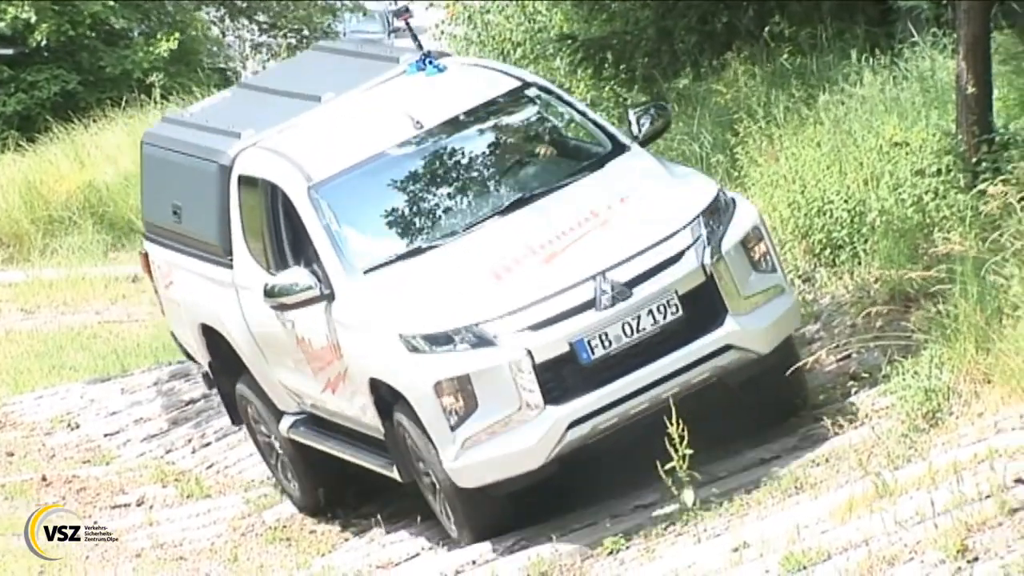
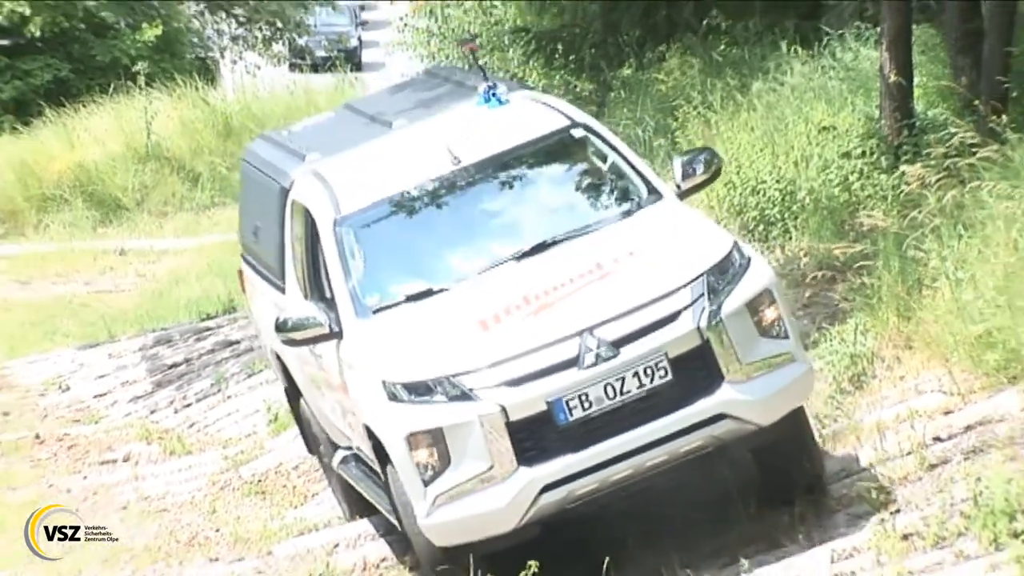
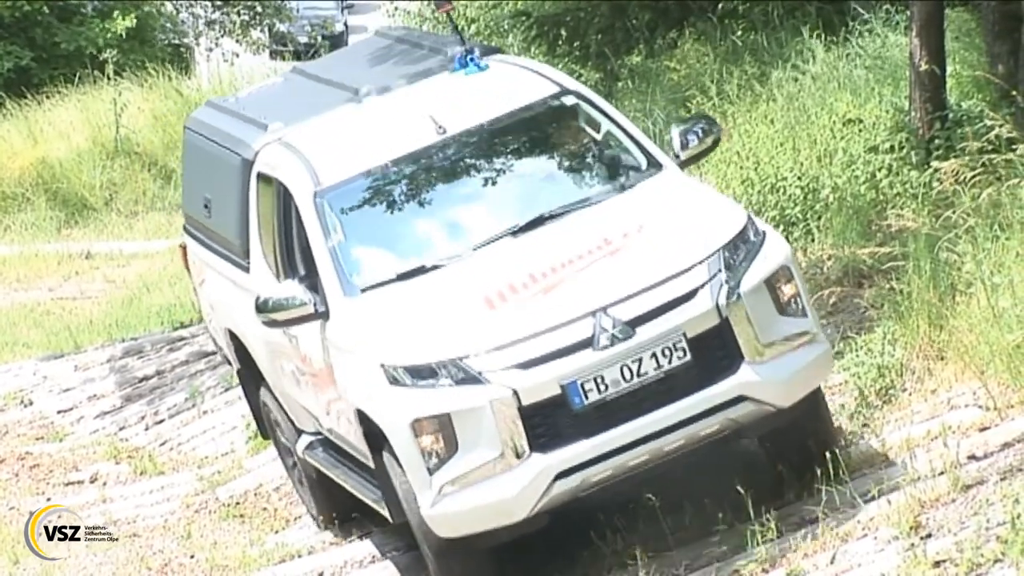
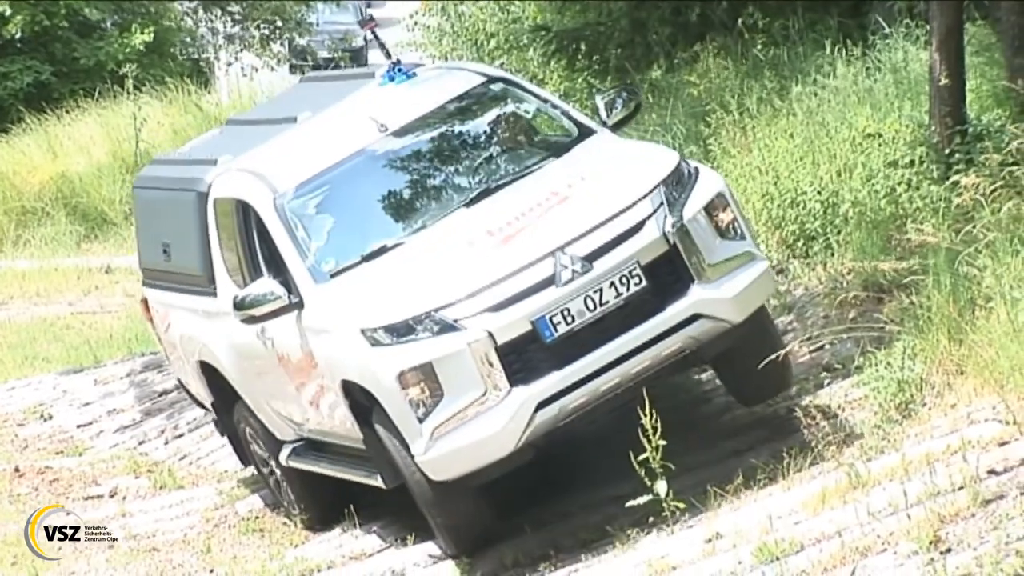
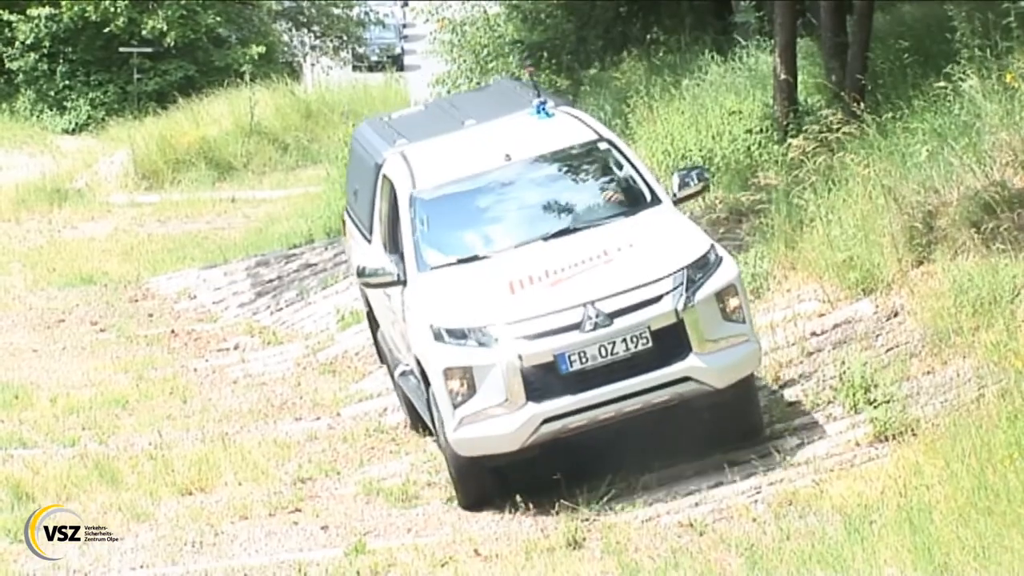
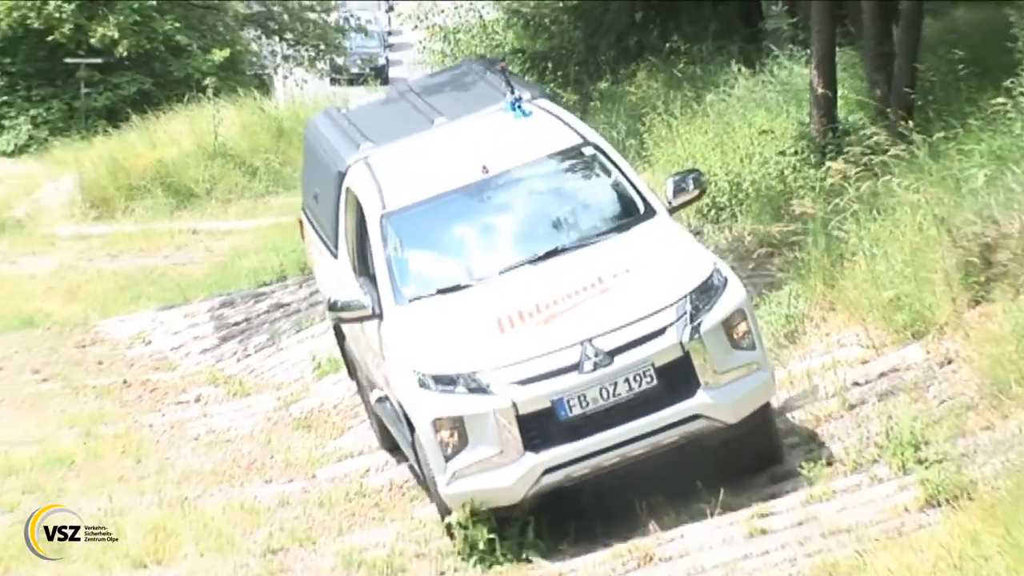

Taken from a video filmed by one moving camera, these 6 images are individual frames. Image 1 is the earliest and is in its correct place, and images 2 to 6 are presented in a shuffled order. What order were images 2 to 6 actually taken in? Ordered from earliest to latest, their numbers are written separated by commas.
4, 3, 2, 6, 5
